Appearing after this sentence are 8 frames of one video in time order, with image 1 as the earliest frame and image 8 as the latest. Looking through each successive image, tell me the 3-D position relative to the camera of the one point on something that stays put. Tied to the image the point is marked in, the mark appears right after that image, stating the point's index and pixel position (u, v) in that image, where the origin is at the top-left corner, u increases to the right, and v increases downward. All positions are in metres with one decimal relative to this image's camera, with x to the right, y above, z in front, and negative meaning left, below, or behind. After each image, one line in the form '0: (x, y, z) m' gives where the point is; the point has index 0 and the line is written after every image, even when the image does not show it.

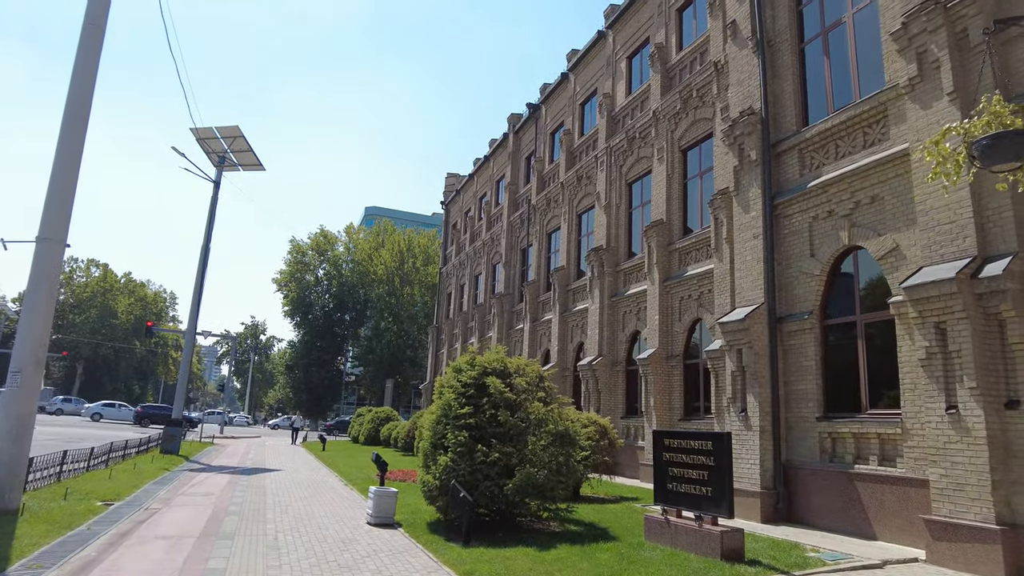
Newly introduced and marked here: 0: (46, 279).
0: (-6.4, +0.1, +9.4) m
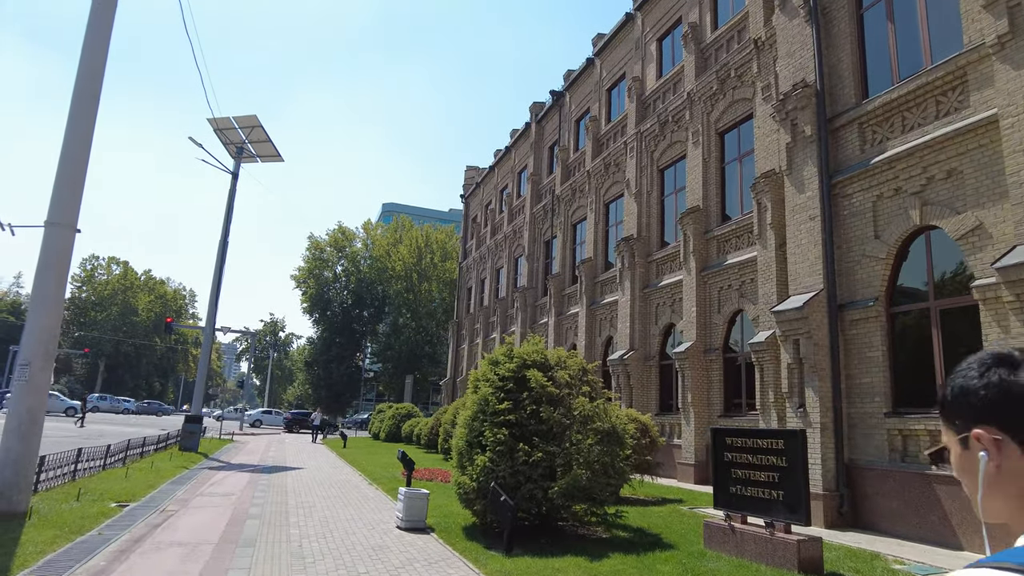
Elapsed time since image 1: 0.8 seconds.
0: (-5.9, +0.3, +8.8) m
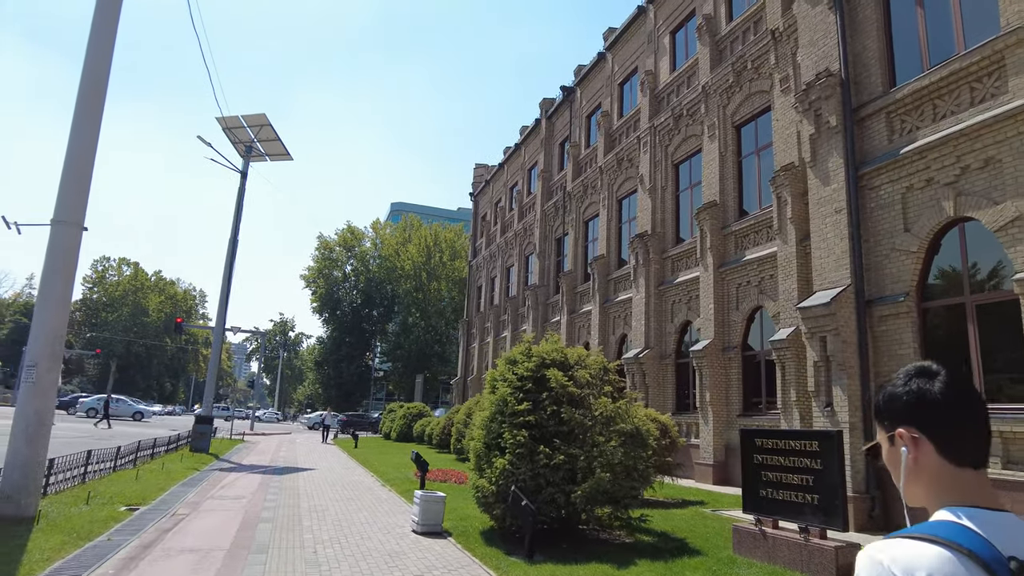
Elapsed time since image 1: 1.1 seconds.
0: (-5.7, +0.3, +8.6) m
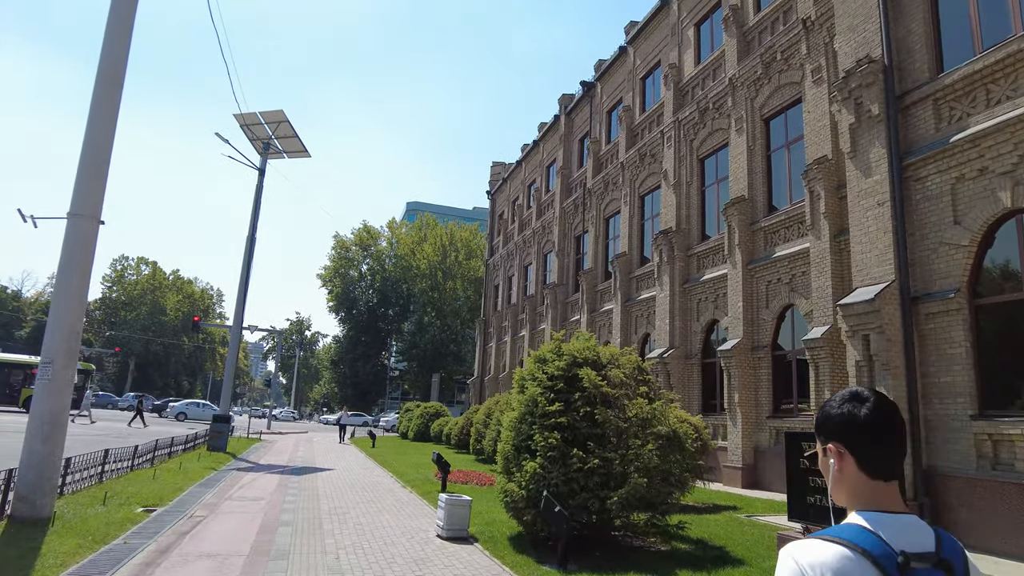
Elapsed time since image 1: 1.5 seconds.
0: (-5.3, +0.4, +8.4) m
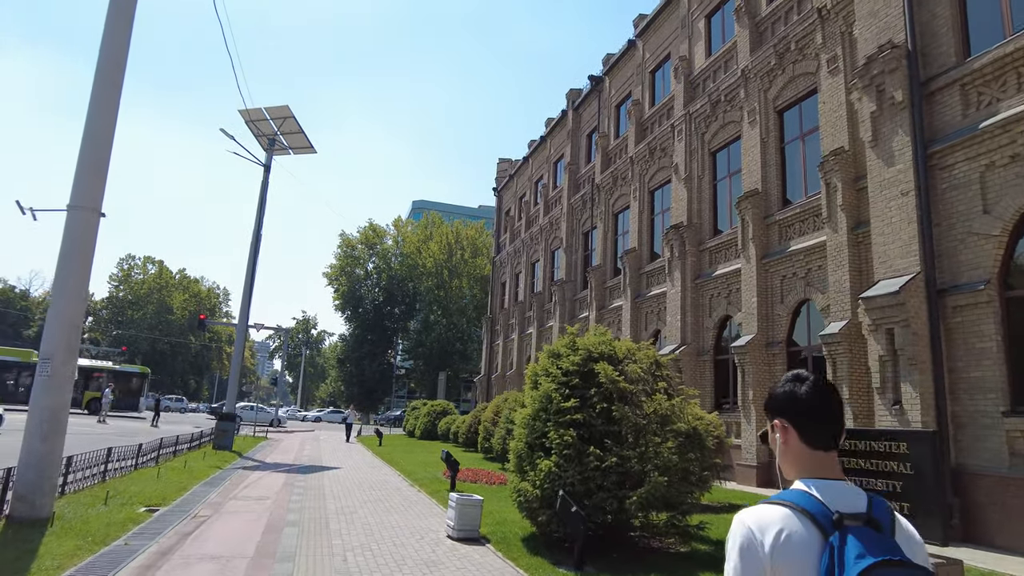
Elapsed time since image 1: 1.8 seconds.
0: (-5.2, +0.4, +8.1) m
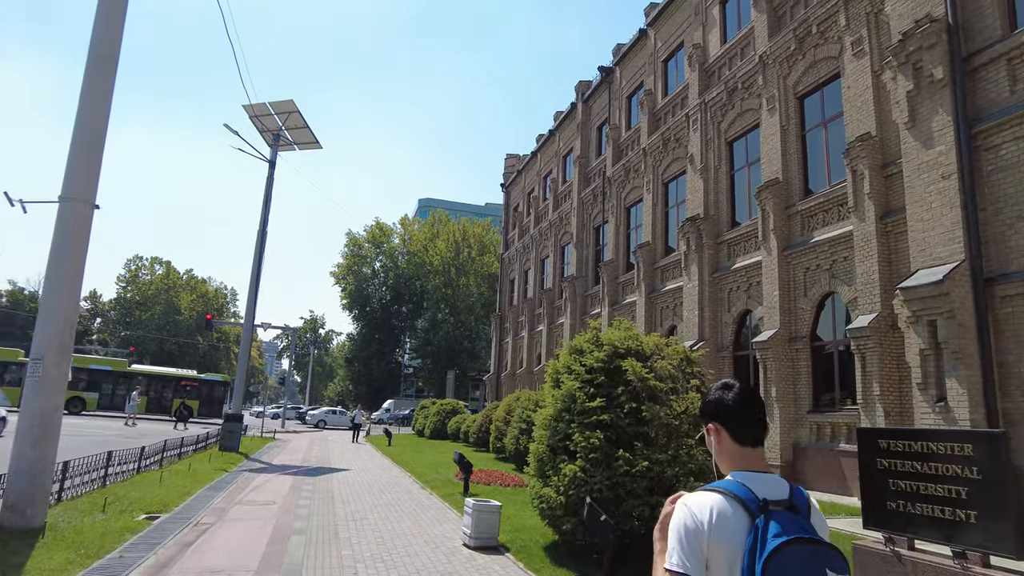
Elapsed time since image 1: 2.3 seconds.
0: (-5.0, +0.5, +7.7) m
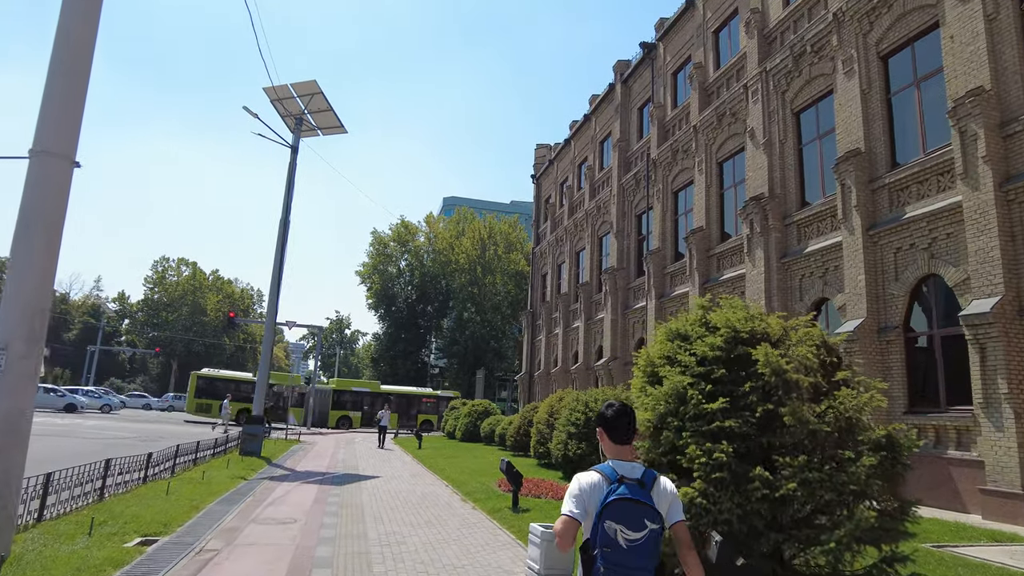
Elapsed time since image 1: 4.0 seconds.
0: (-4.3, +0.7, +6.3) m
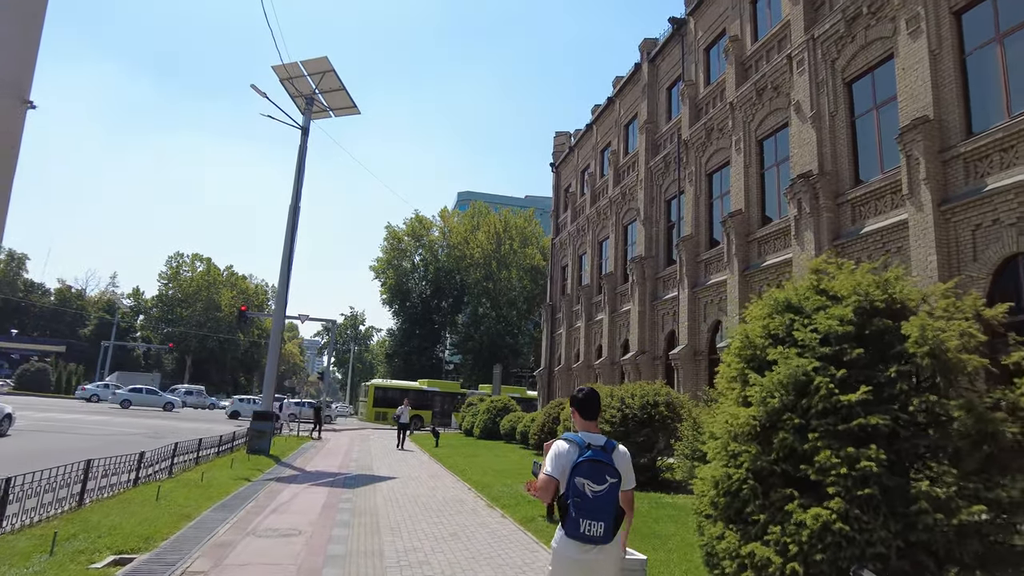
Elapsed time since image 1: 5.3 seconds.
0: (-3.9, +1.0, +5.1) m
